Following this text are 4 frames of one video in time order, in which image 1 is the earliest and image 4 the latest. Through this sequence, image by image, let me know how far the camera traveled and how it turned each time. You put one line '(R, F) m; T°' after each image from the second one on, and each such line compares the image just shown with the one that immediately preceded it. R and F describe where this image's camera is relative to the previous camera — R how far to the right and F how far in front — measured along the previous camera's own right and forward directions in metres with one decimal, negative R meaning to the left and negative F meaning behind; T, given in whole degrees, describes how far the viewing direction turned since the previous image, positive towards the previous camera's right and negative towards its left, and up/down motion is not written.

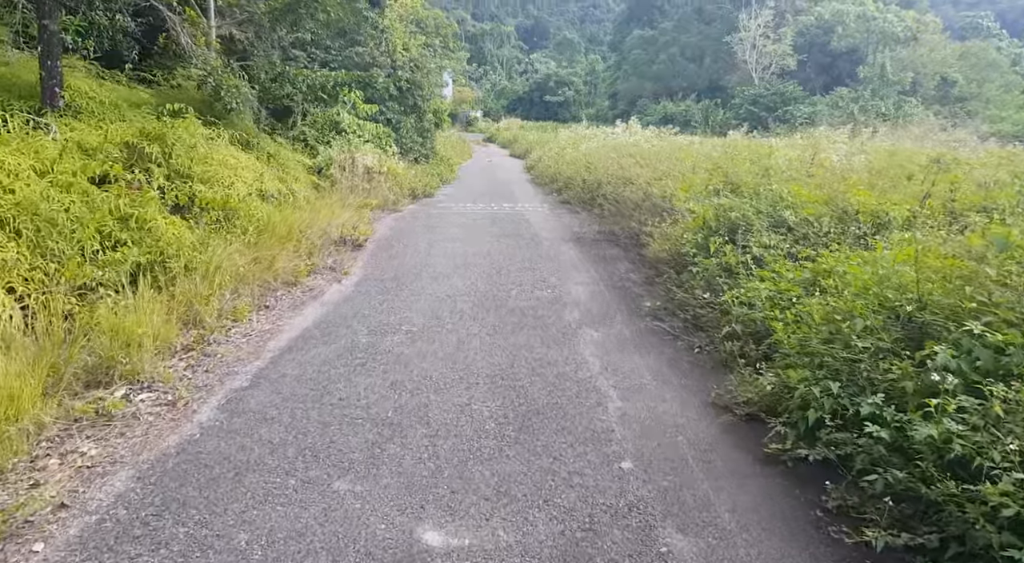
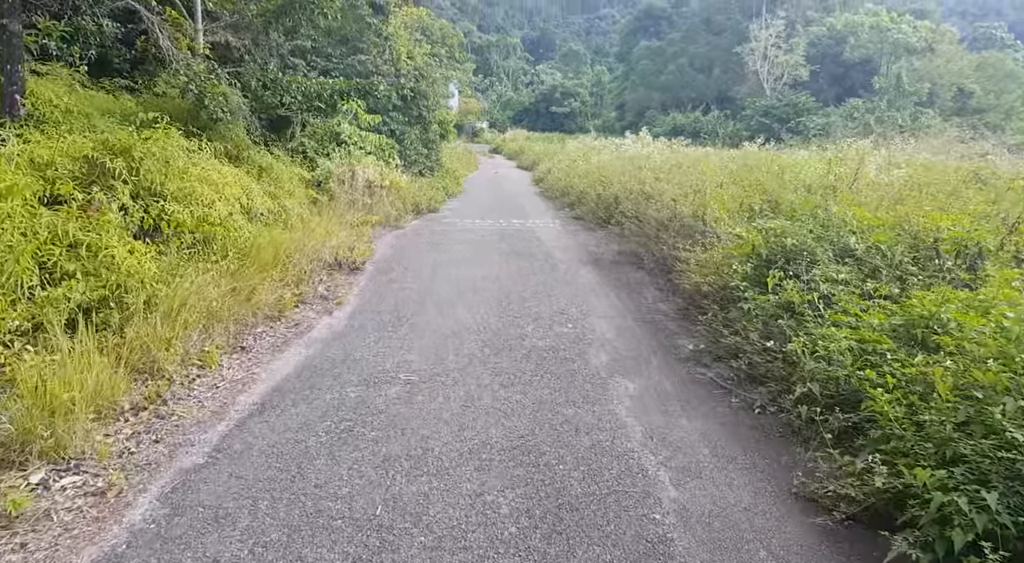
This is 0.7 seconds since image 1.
(-0.1, +0.7) m; 0°
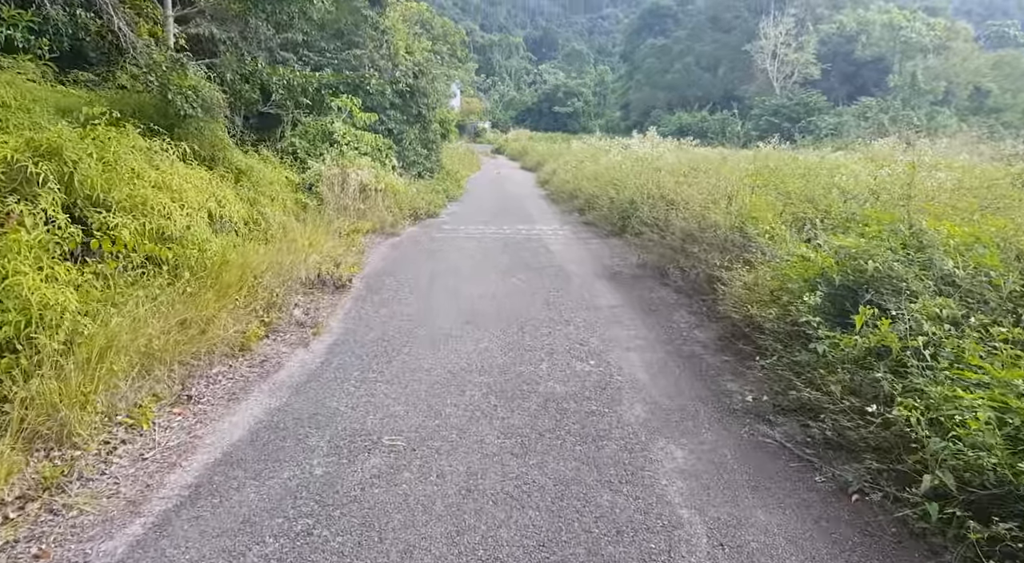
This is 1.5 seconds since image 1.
(-0.1, +0.9) m; 0°
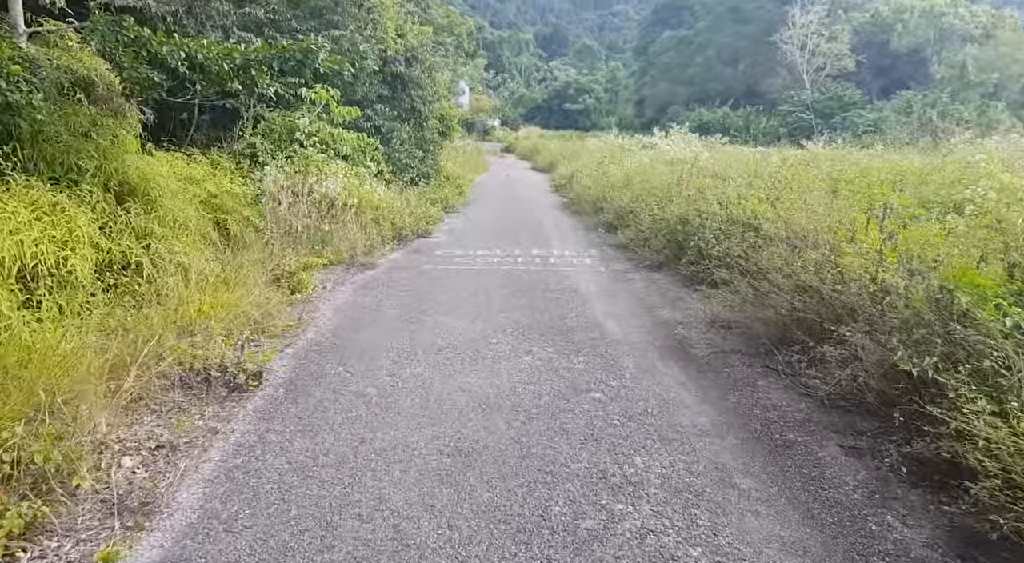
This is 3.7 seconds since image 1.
(0.0, +2.5) m; -1°
